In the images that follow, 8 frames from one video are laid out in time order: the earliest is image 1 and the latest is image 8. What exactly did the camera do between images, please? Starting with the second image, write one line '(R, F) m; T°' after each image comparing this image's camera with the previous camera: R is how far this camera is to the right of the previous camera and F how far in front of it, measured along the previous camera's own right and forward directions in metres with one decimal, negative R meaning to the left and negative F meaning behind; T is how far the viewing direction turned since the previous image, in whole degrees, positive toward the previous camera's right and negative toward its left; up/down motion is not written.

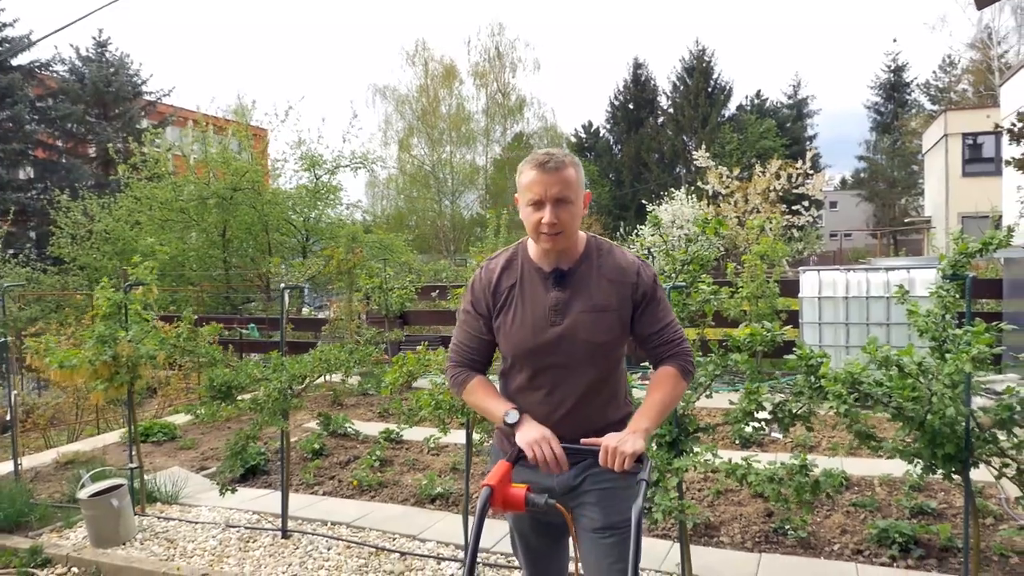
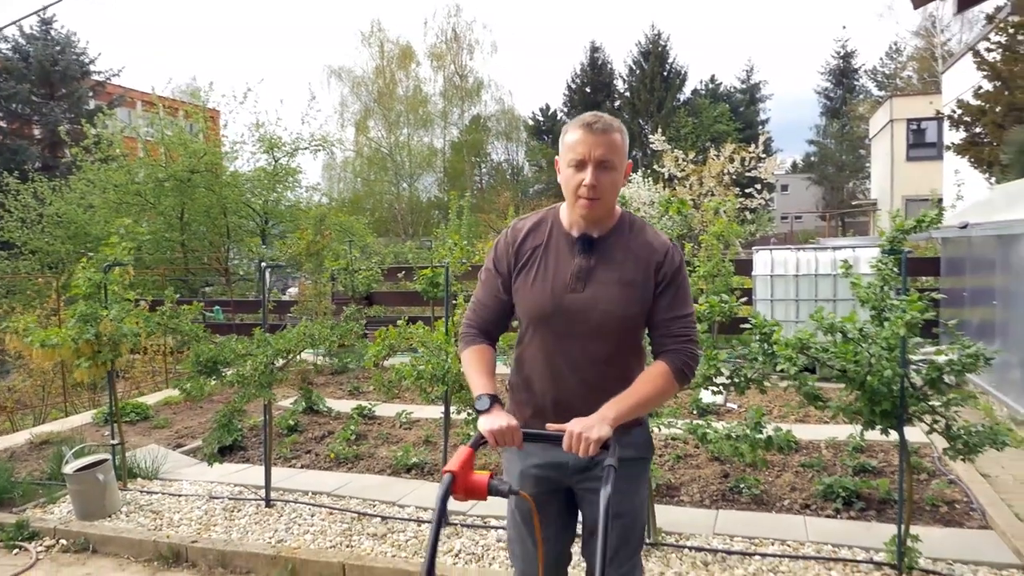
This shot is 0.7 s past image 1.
(-0.1, -0.2) m; +3°
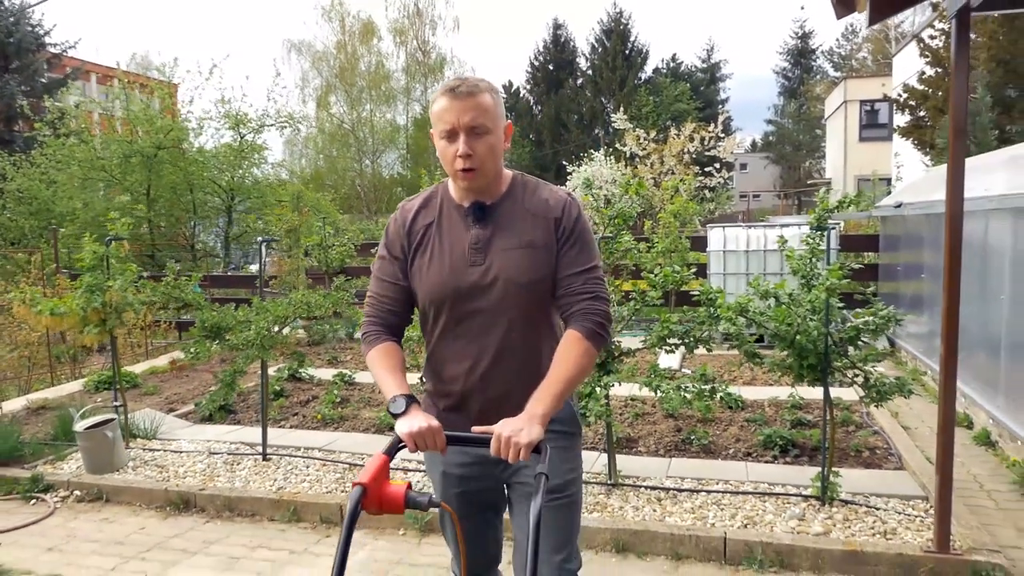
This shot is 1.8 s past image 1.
(-0.1, -0.5) m; +3°
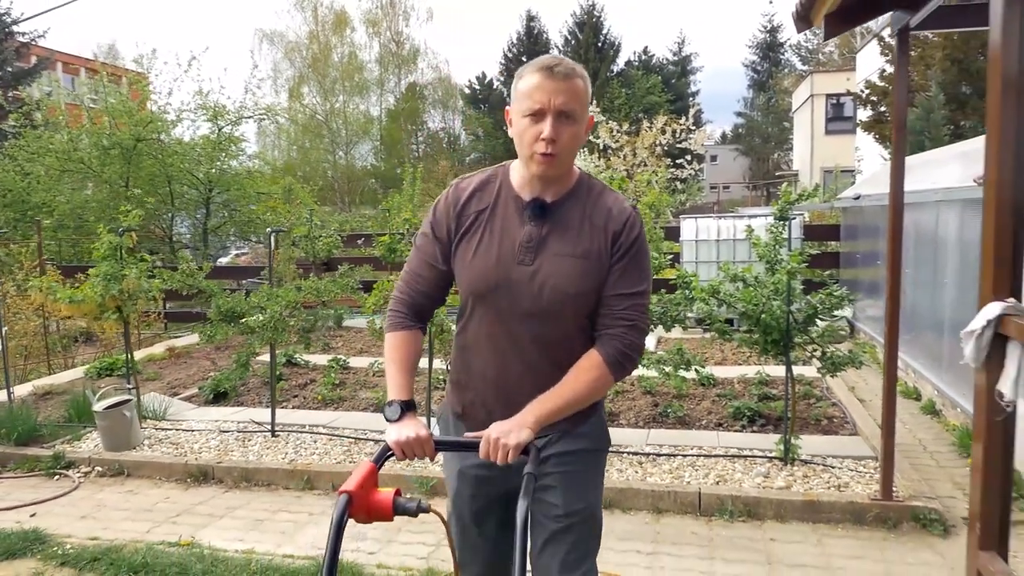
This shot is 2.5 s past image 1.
(-0.1, -0.4) m; +2°
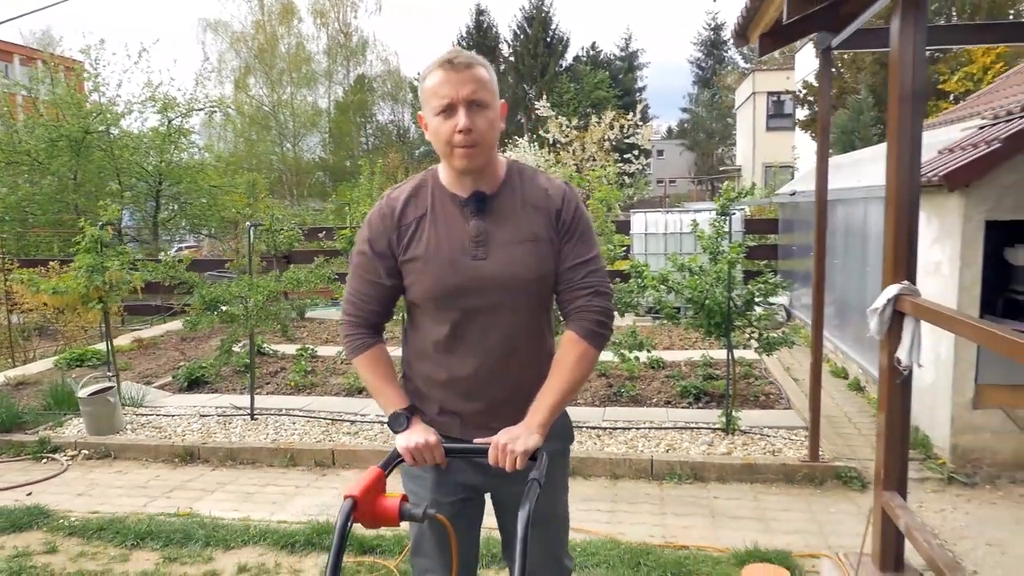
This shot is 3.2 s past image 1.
(-0.1, -0.4) m; +4°
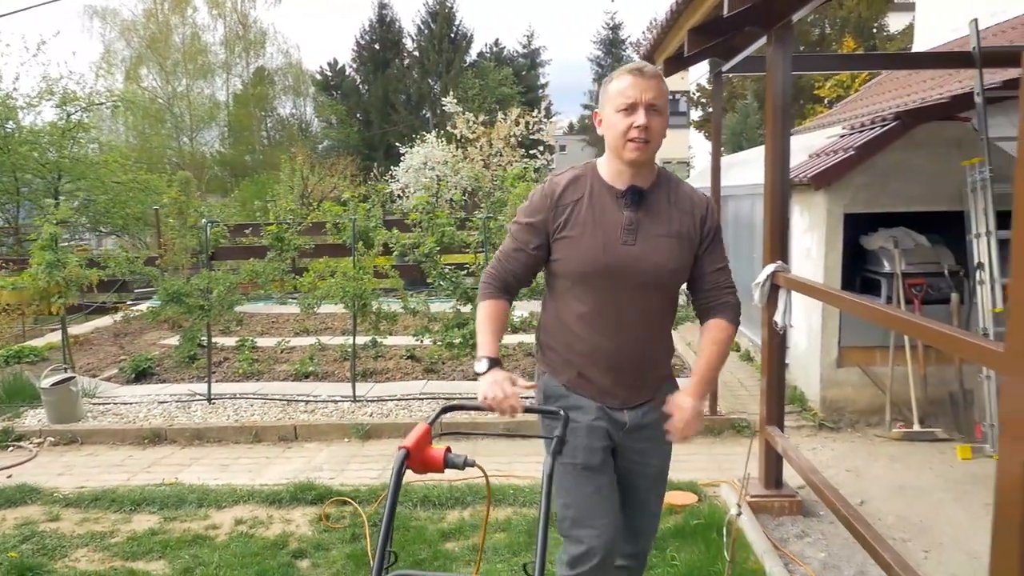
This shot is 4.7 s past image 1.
(-0.3, -0.7) m; +7°
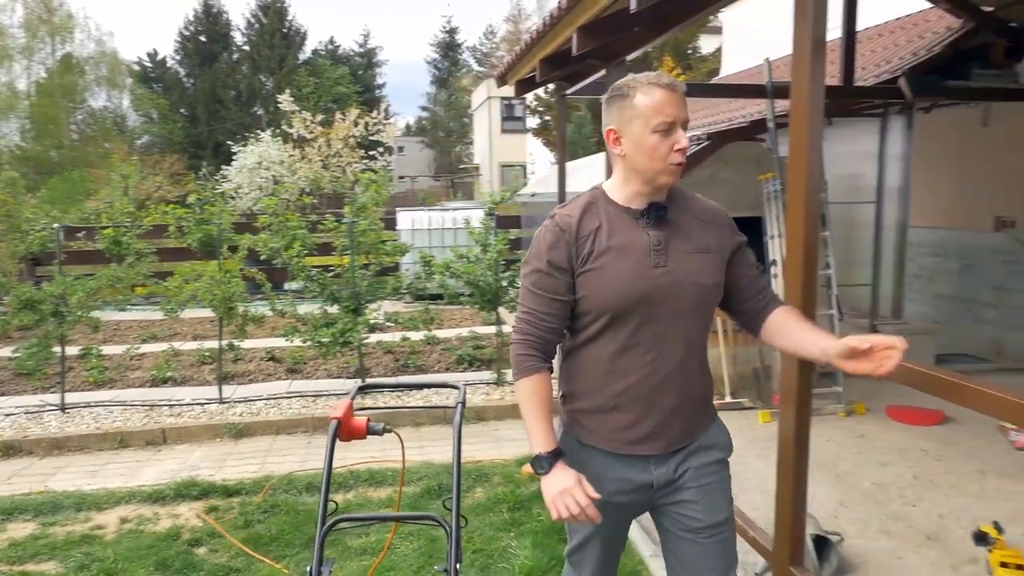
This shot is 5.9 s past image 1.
(-0.2, -0.5) m; +12°
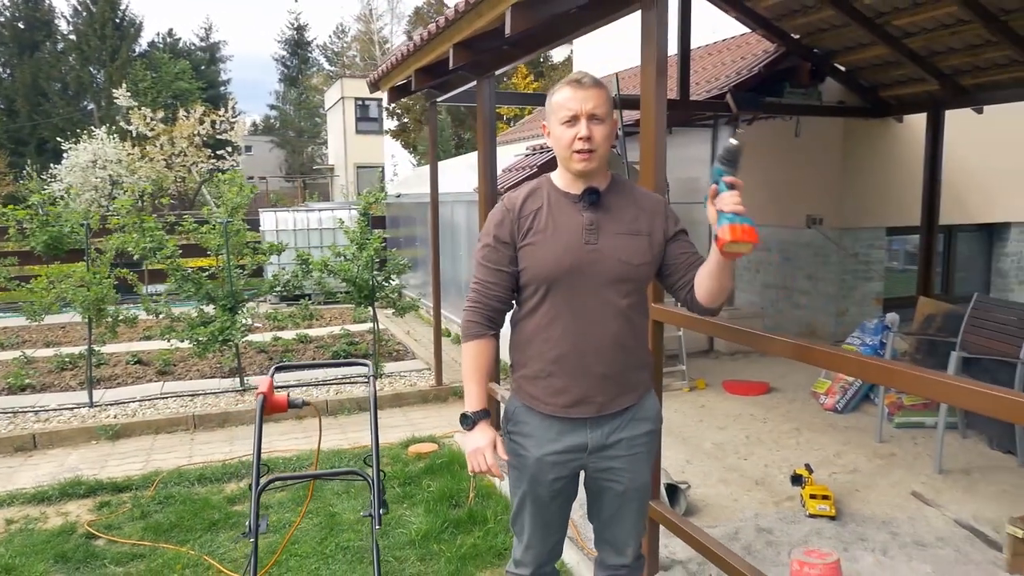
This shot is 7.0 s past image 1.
(-0.2, -0.4) m; +11°
